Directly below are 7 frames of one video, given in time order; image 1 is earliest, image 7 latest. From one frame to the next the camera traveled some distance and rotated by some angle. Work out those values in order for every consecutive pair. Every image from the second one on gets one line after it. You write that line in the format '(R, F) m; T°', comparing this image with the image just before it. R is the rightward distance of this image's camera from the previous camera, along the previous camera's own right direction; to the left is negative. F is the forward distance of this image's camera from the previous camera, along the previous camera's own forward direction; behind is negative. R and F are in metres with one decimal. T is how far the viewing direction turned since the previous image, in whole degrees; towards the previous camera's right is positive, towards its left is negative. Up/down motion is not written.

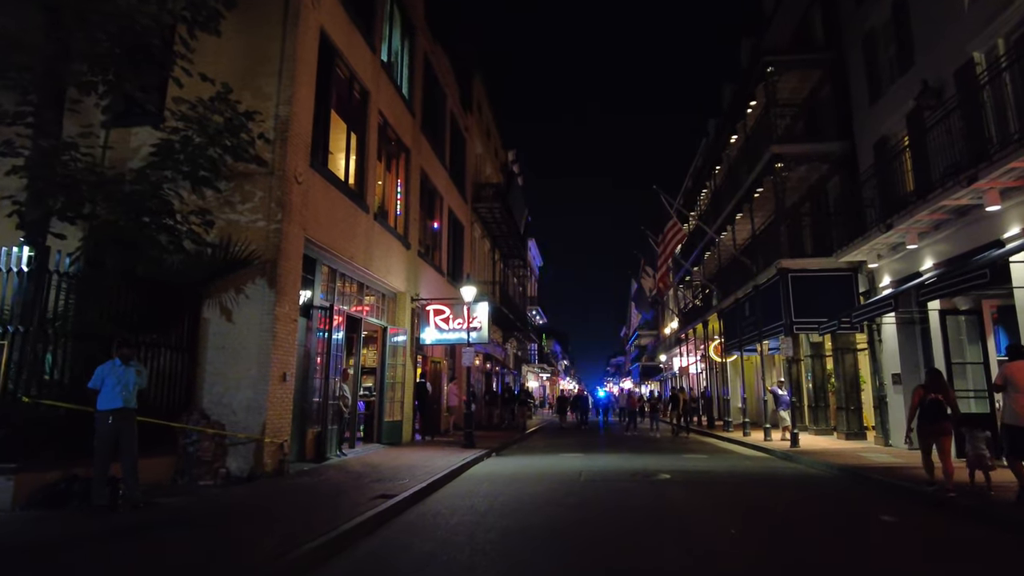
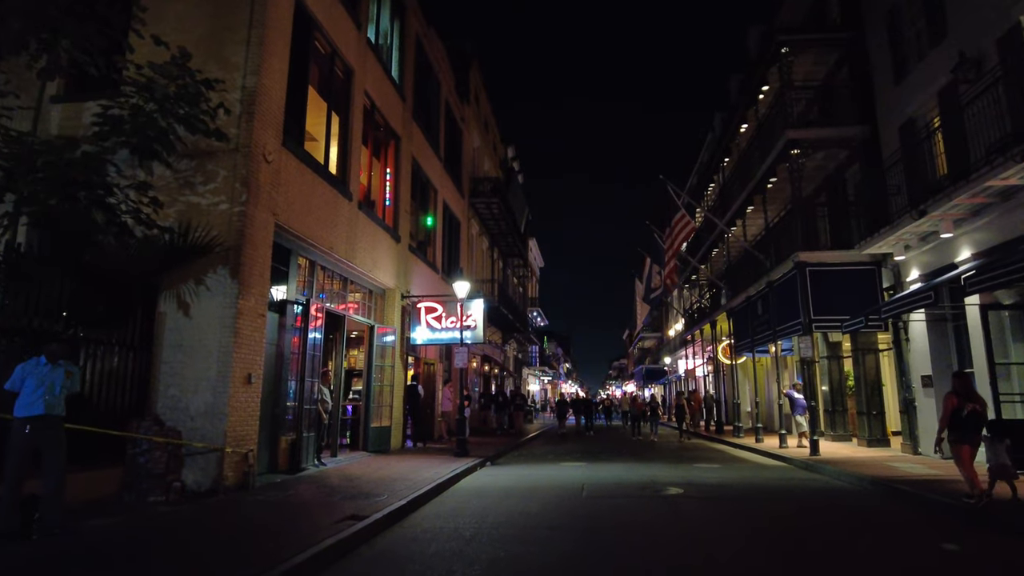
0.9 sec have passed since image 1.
(+0.1, +1.2) m; 0°
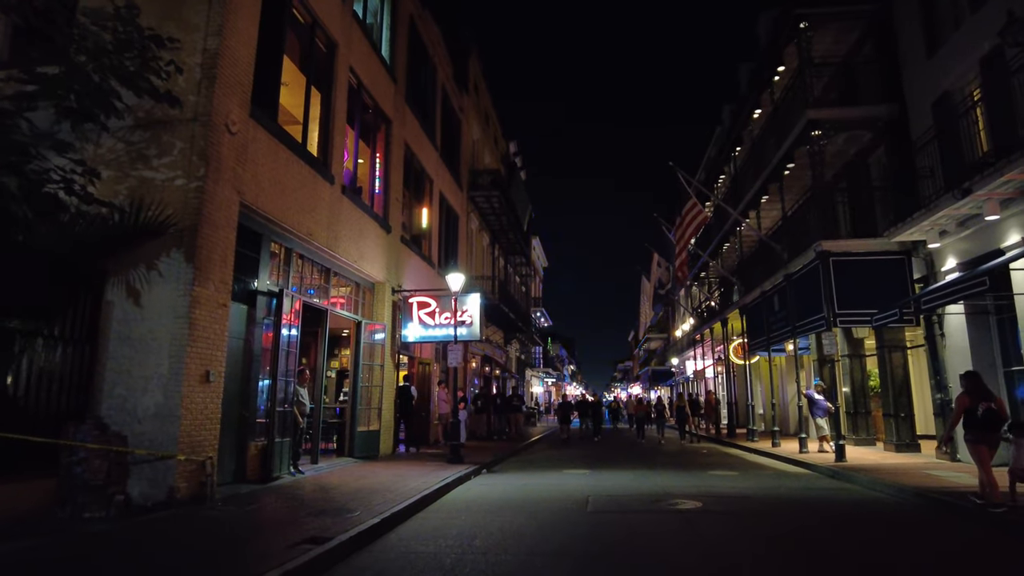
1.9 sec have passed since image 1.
(+0.1, +1.2) m; 0°
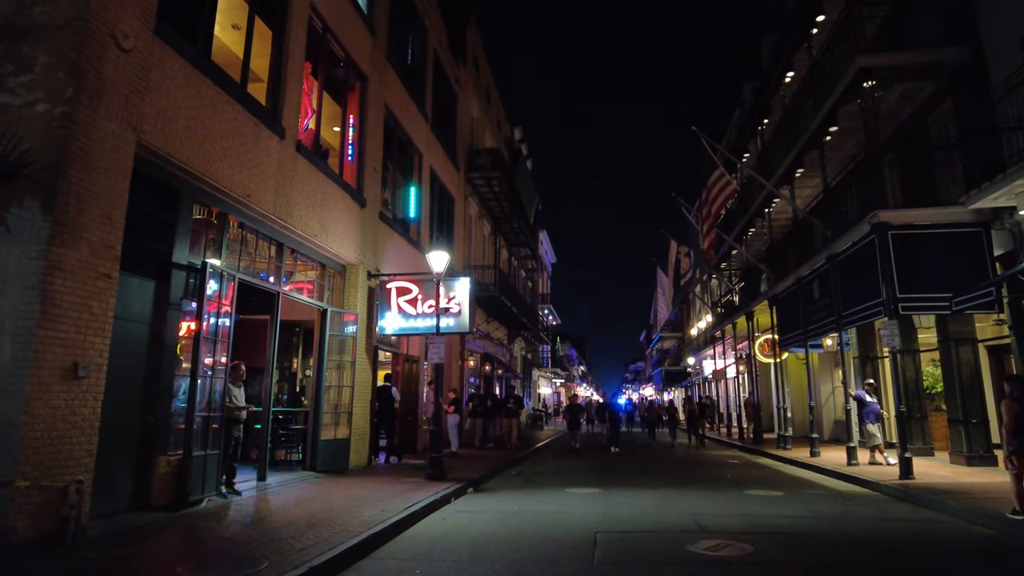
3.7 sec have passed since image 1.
(+0.3, +2.4) m; -1°
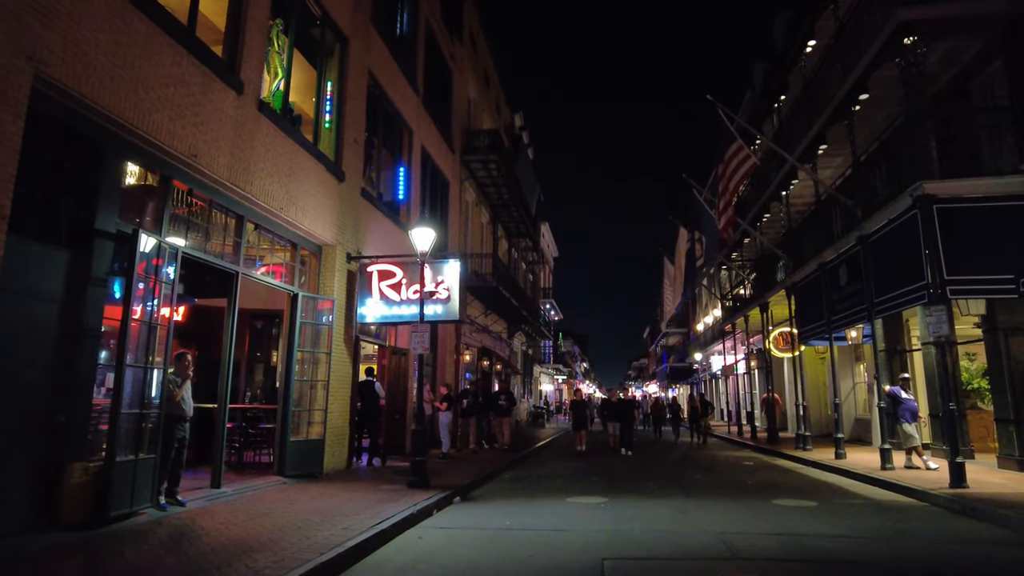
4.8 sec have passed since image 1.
(+0.1, +1.4) m; 0°
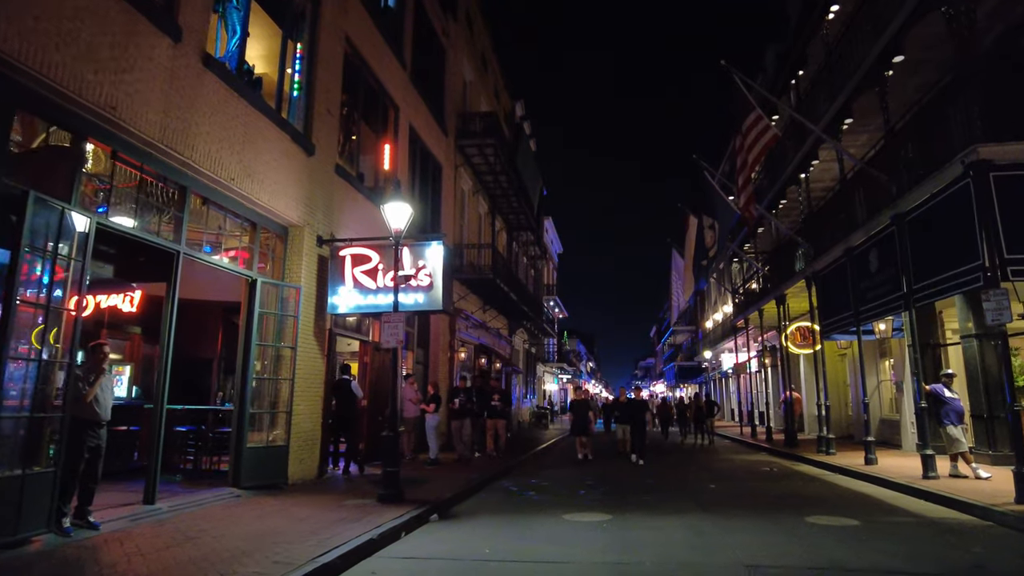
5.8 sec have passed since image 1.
(+0.3, +1.4) m; -1°
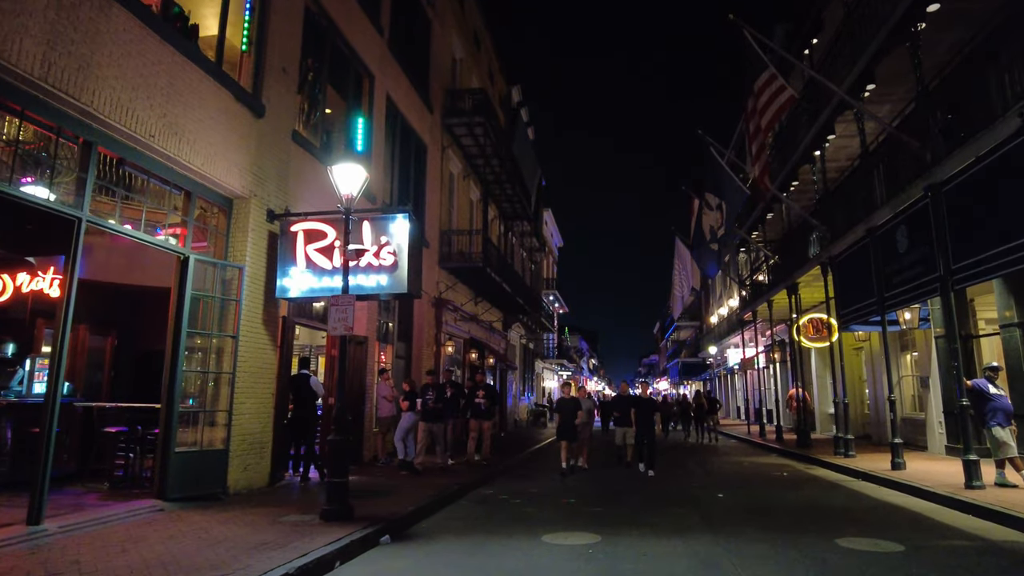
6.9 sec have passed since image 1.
(+0.4, +1.4) m; 0°
